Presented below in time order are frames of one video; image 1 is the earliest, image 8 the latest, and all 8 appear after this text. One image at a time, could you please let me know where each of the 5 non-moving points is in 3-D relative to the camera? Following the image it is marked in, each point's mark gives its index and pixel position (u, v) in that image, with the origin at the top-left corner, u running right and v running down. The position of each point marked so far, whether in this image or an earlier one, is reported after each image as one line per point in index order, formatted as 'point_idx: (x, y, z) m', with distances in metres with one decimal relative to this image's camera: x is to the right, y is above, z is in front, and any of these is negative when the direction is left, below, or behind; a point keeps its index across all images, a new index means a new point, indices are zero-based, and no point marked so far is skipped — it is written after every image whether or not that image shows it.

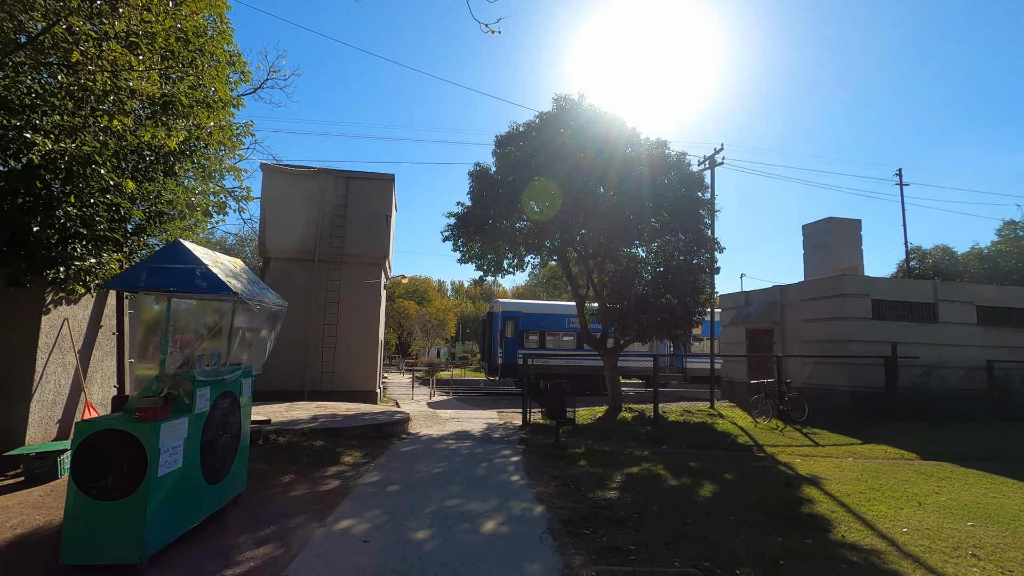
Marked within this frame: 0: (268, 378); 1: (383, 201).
0: (-6.9, -2.5, +15.0) m
1: (-3.9, +2.7, +16.1) m
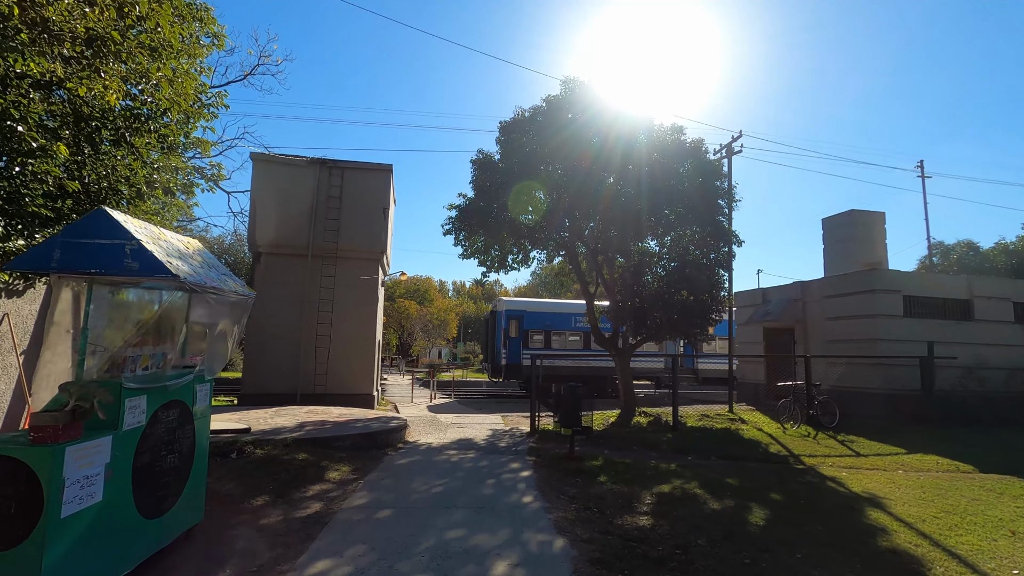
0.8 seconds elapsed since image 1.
0: (-6.8, -2.4, +14.2) m
1: (-3.7, +2.7, +15.2) m
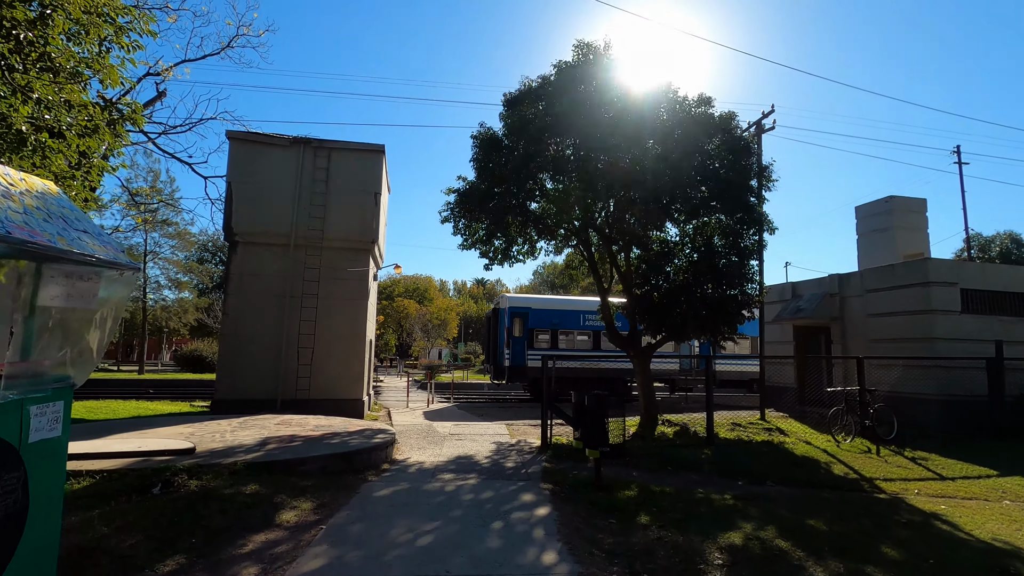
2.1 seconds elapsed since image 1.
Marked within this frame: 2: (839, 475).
0: (-6.6, -2.3, +12.7) m
1: (-3.6, +2.9, +13.7) m
2: (+4.3, -2.5, +7.0) m
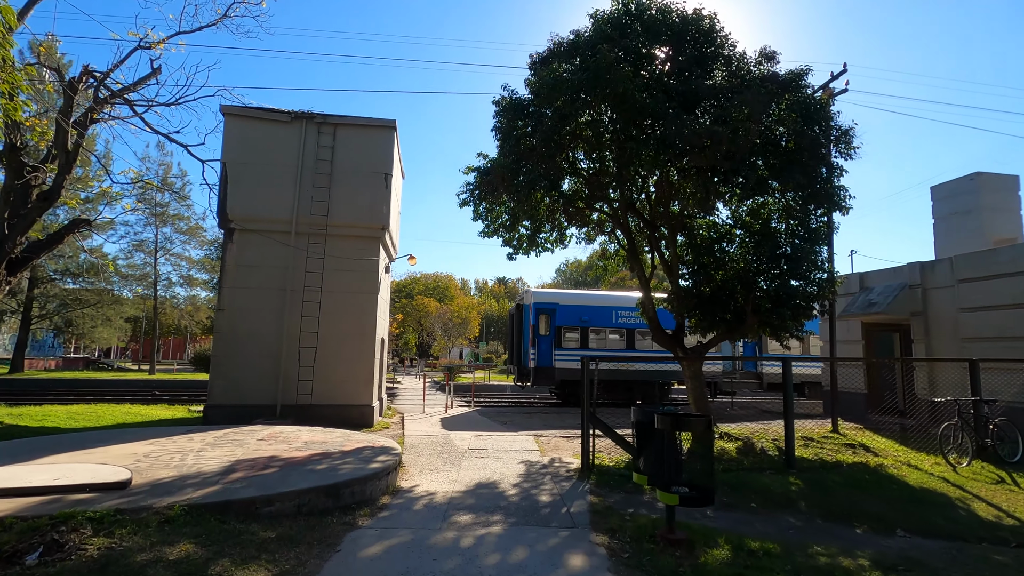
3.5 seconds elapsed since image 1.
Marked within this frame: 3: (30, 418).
0: (-6.1, -2.1, +11.3) m
1: (-3.0, +3.1, +12.3) m
2: (+4.6, -2.3, +5.2) m
3: (-9.9, -2.7, +11.0) m
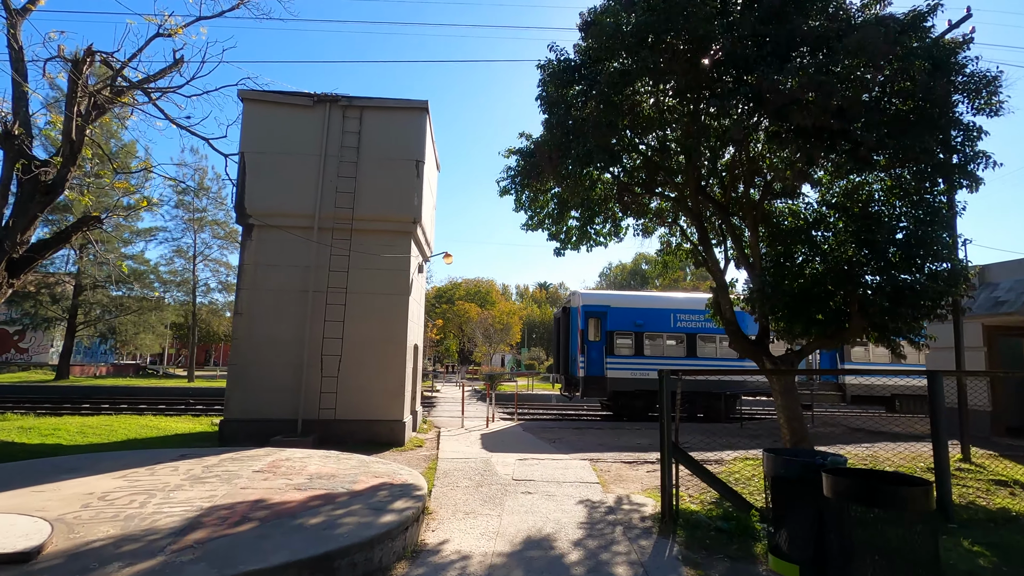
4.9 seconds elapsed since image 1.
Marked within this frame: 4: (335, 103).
0: (-5.1, -2.1, +10.2) m
1: (-2.0, +3.1, +11.0) m
2: (+5.1, -2.1, +3.3) m
3: (-9.0, -2.8, +10.2) m
4: (-3.6, +3.8, +10.9) m
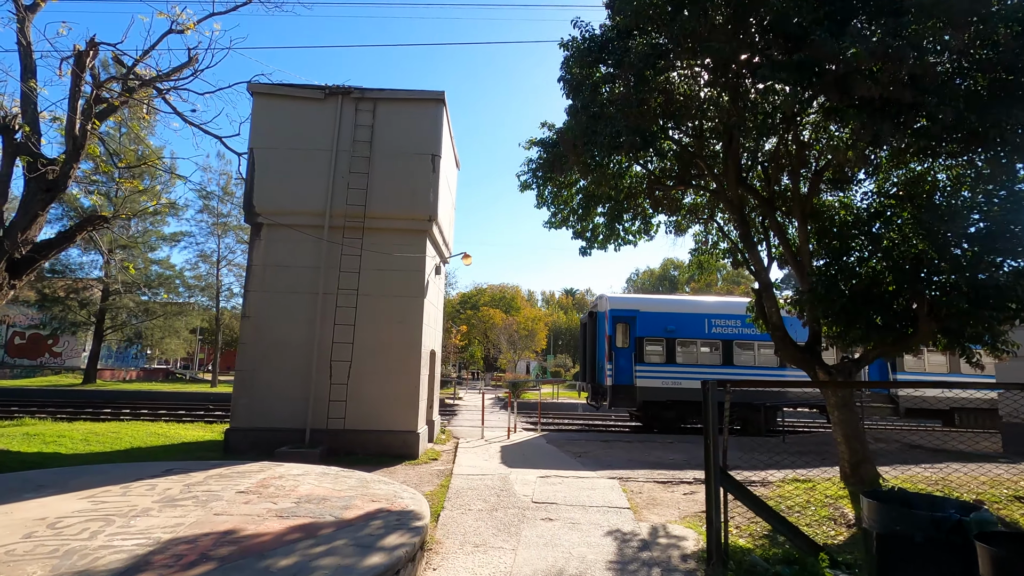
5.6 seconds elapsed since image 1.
0: (-4.7, -2.2, +9.7) m
1: (-1.6, +3.0, +10.4) m
2: (+5.1, -2.1, +2.3) m
3: (-8.6, -2.8, +9.8) m
4: (-3.2, +3.7, +10.4) m
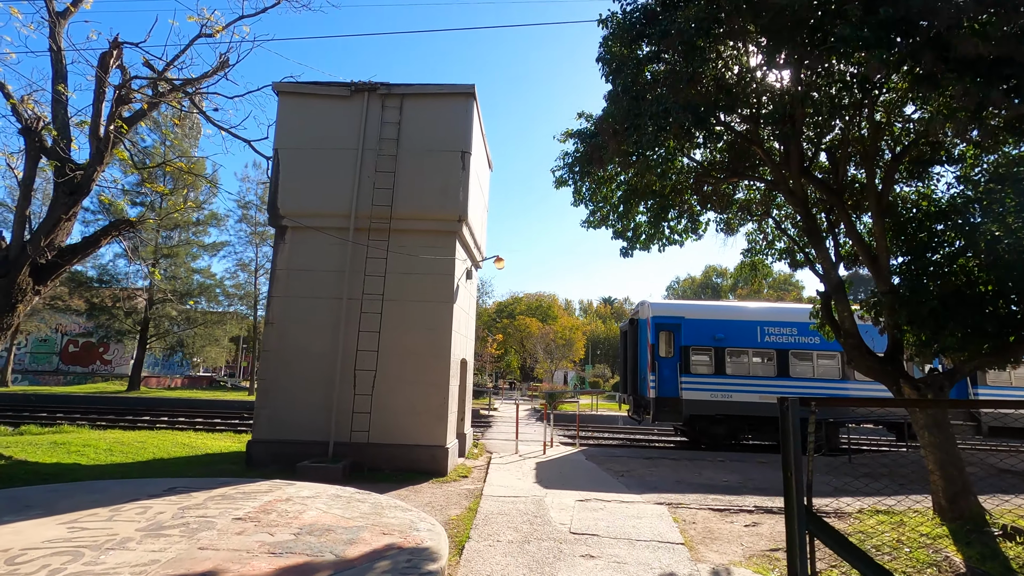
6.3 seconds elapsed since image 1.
0: (-4.1, -2.3, +9.2) m
1: (-1.0, +3.0, +9.8) m
2: (+5.2, -2.0, +1.2) m
3: (-8.0, -2.9, +9.6) m
4: (-2.6, +3.6, +9.9) m
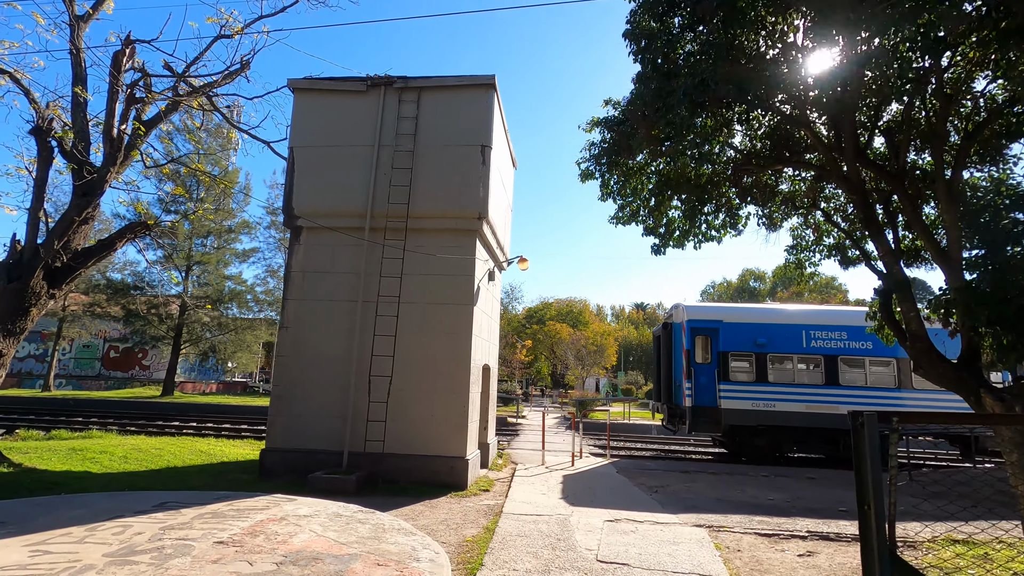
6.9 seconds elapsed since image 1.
0: (-3.7, -2.3, +8.8) m
1: (-0.6, +2.9, +9.3) m
2: (+5.1, -1.9, +0.3) m
3: (-7.6, -3.0, +9.5) m
4: (-2.2, +3.6, +9.5) m
